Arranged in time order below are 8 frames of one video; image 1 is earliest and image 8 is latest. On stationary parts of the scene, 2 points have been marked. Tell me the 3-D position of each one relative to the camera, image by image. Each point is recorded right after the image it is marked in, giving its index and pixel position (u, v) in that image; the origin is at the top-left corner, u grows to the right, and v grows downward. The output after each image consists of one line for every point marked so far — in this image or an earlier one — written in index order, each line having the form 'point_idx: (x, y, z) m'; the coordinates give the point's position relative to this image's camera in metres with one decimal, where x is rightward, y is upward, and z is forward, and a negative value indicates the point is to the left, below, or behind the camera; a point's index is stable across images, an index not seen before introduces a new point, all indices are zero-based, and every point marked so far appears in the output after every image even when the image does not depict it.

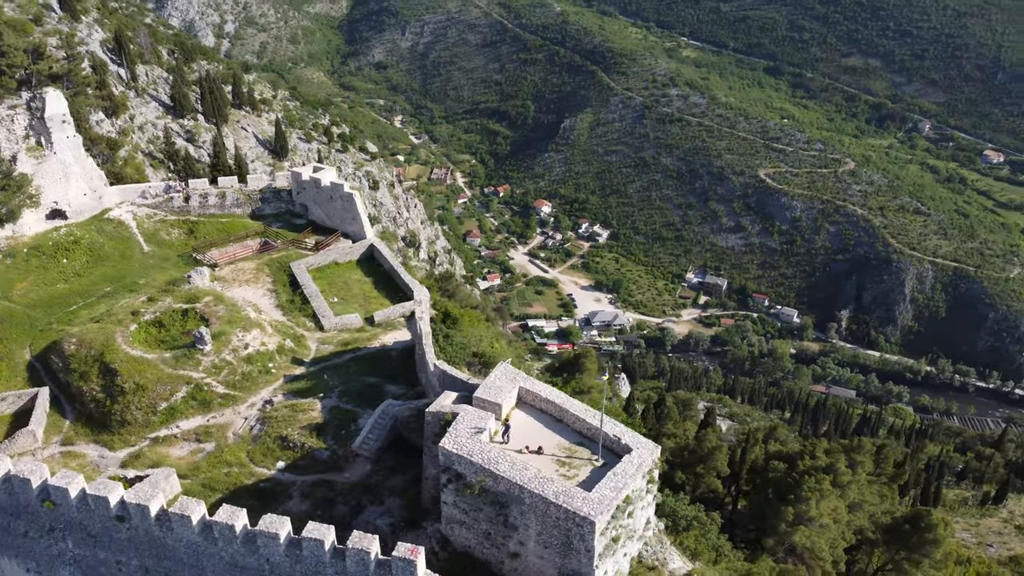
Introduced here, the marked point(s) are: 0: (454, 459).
0: (-0.8, -2.4, +11.1) m
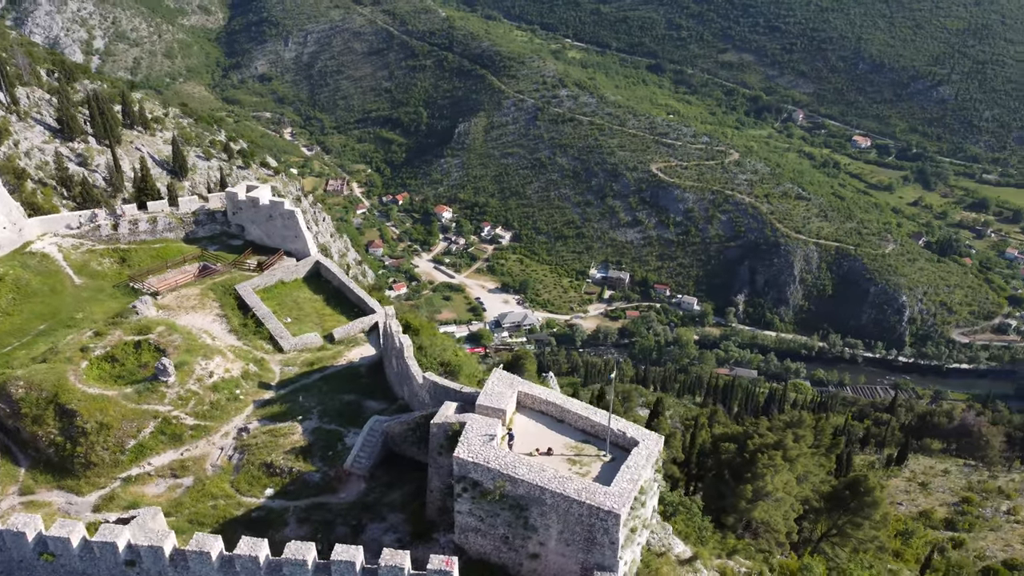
0: (-0.6, -2.5, +11.2) m
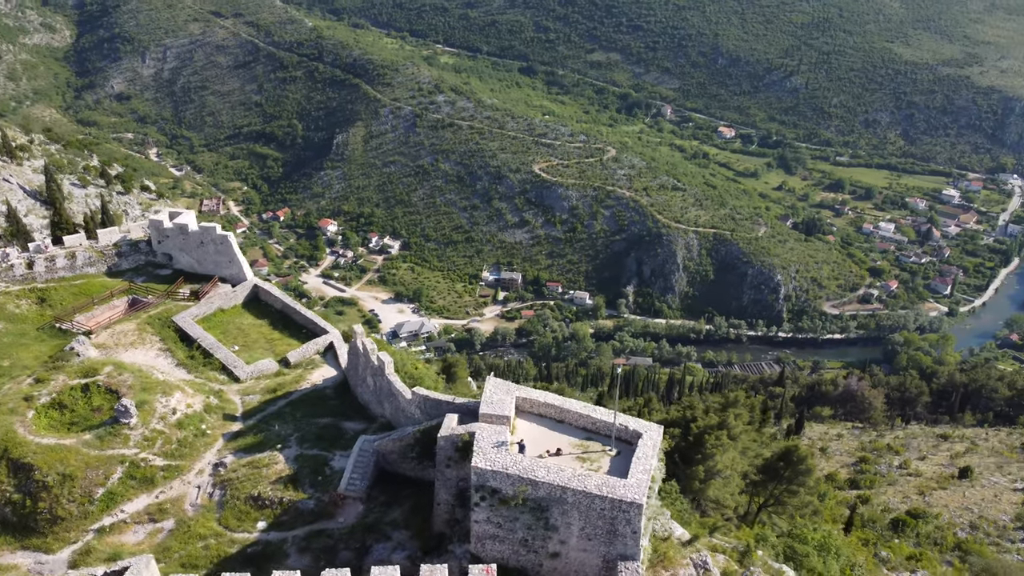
0: (-0.3, -2.7, +11.4) m
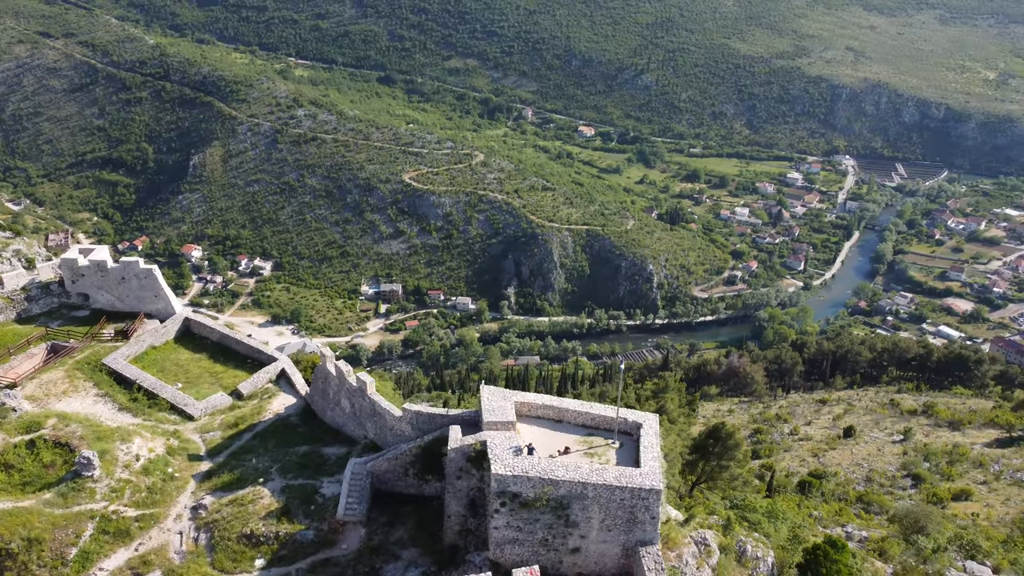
0: (0.0, -2.8, +11.6) m
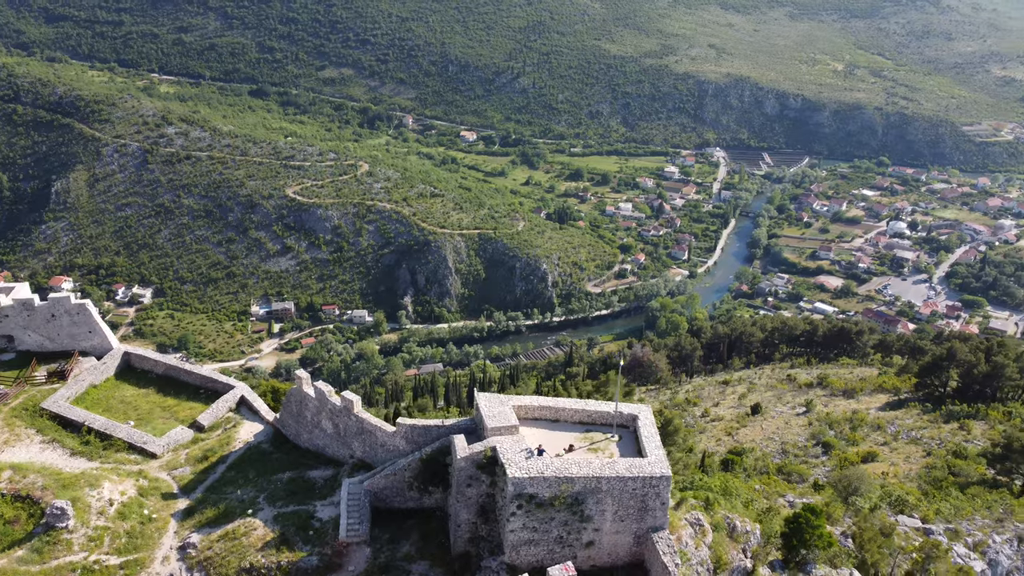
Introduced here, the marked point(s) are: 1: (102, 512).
0: (+0.2, -2.9, +11.9) m
1: (-7.2, -3.9, +14.0) m
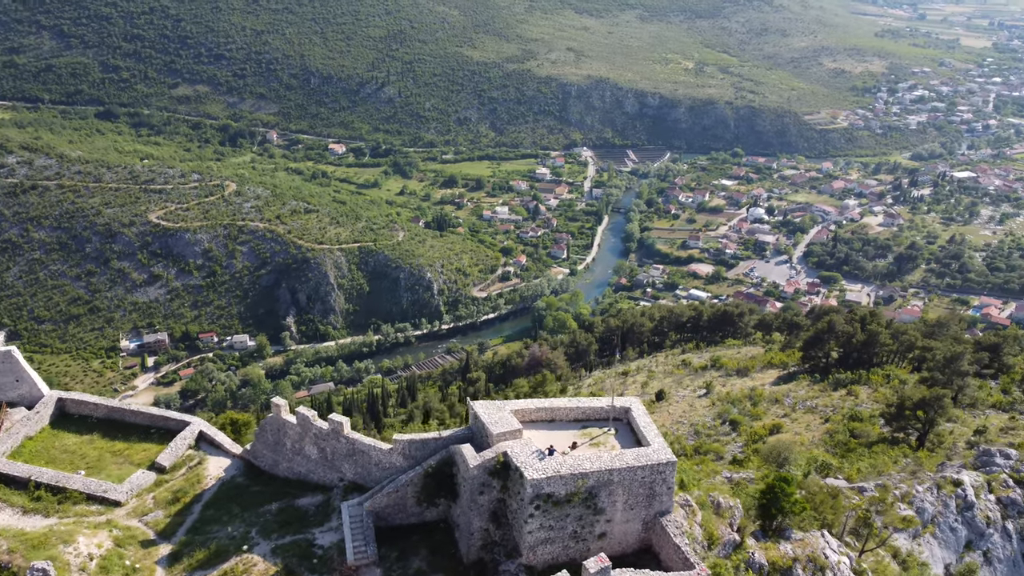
0: (+0.5, -2.9, +12.1) m
1: (-7.0, -4.6, +13.1) m
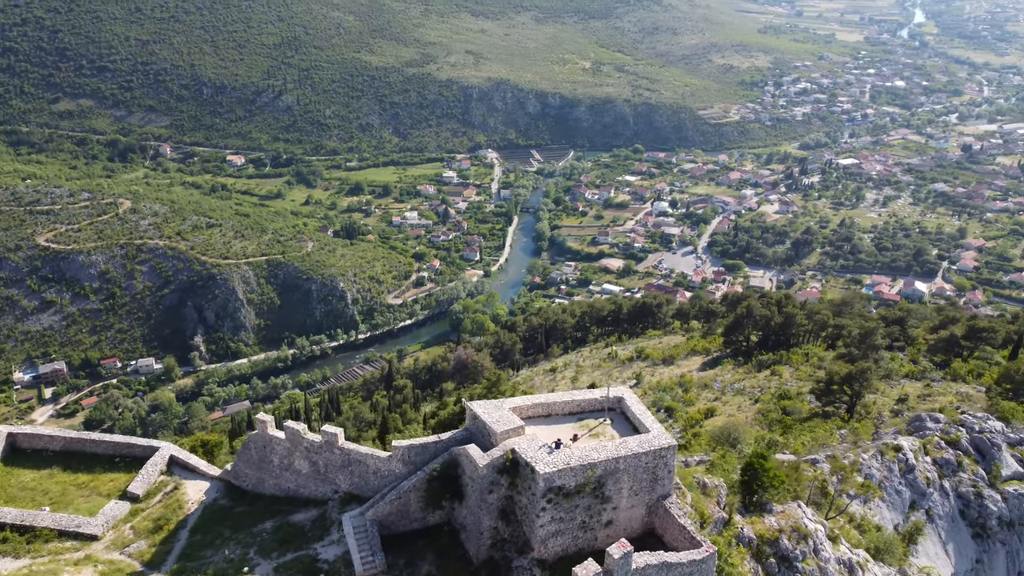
0: (+0.7, -2.9, +12.3) m
1: (-6.8, -5.0, +12.5) m
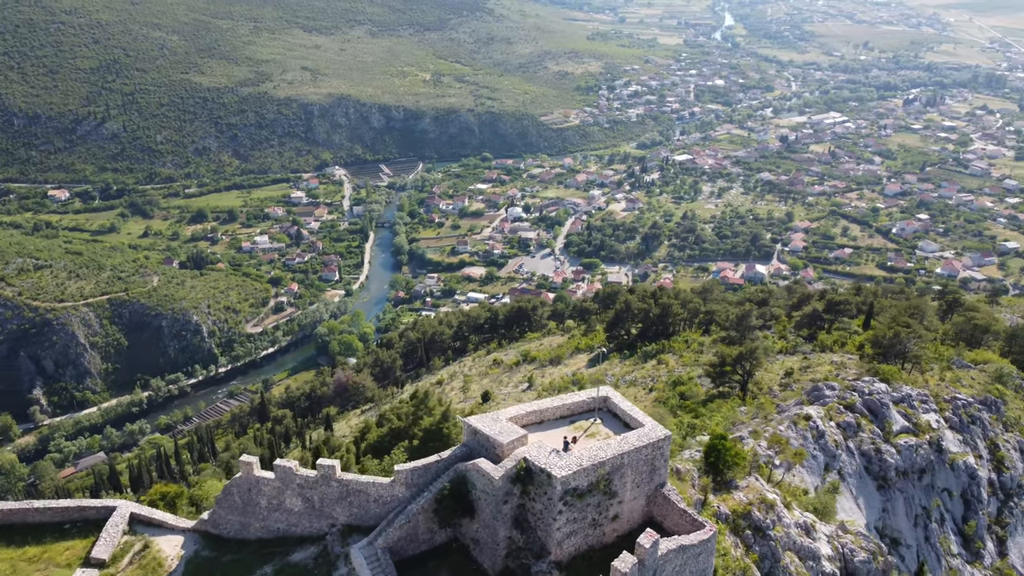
0: (+0.9, -3.0, +12.8) m
1: (-6.2, -5.7, +11.5) m
